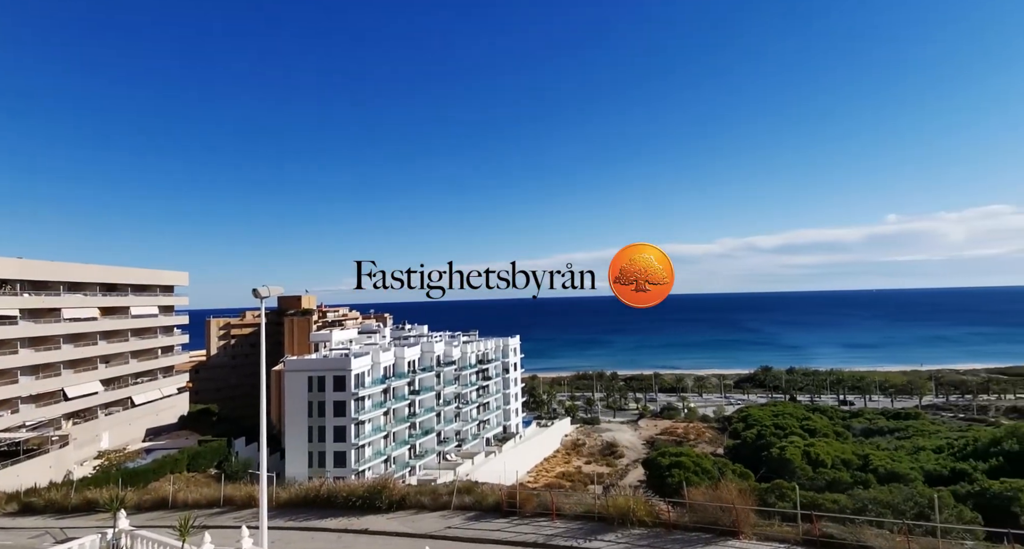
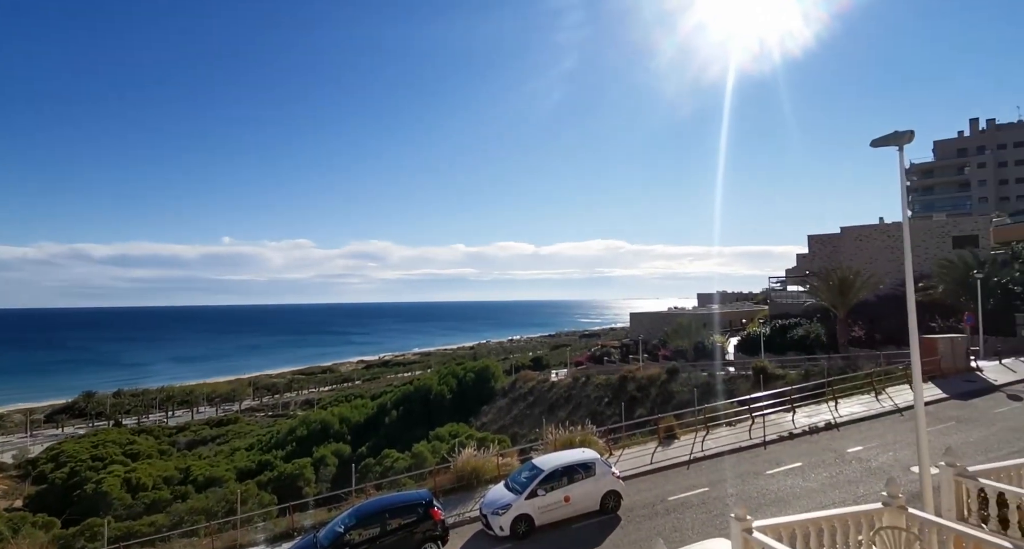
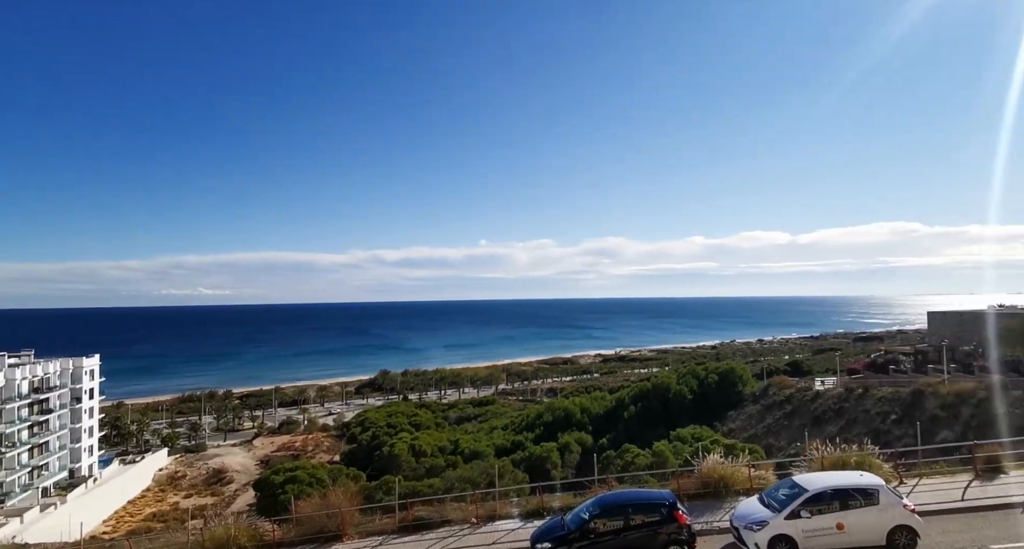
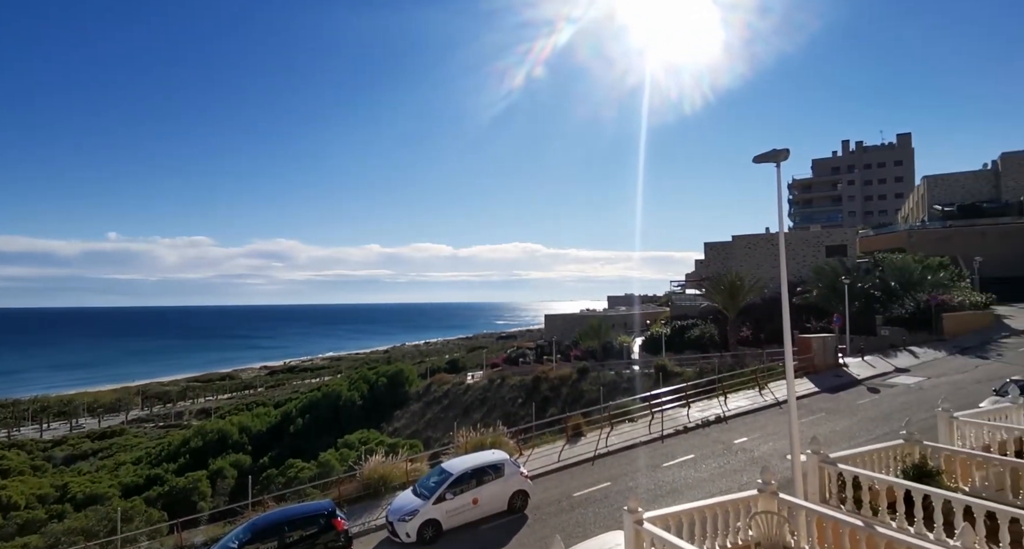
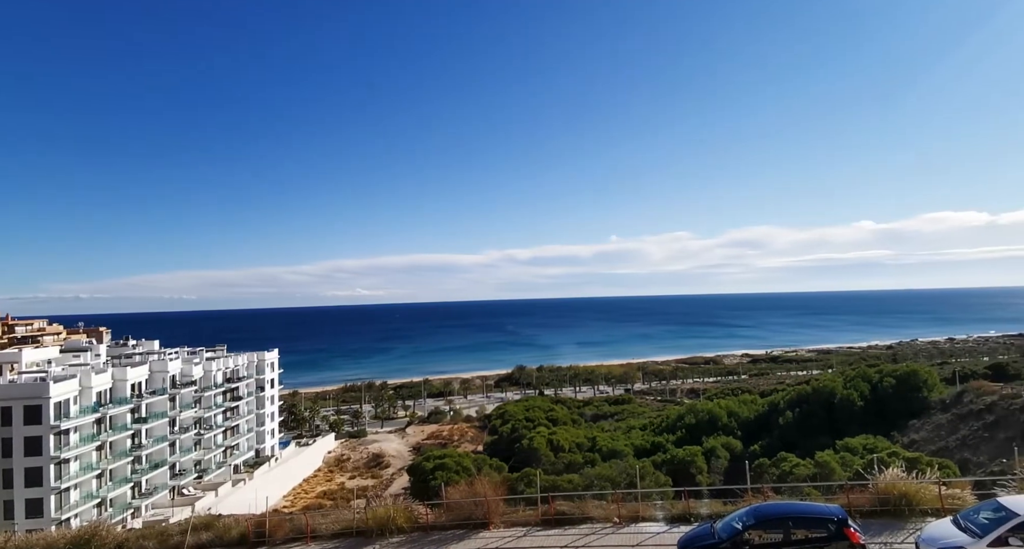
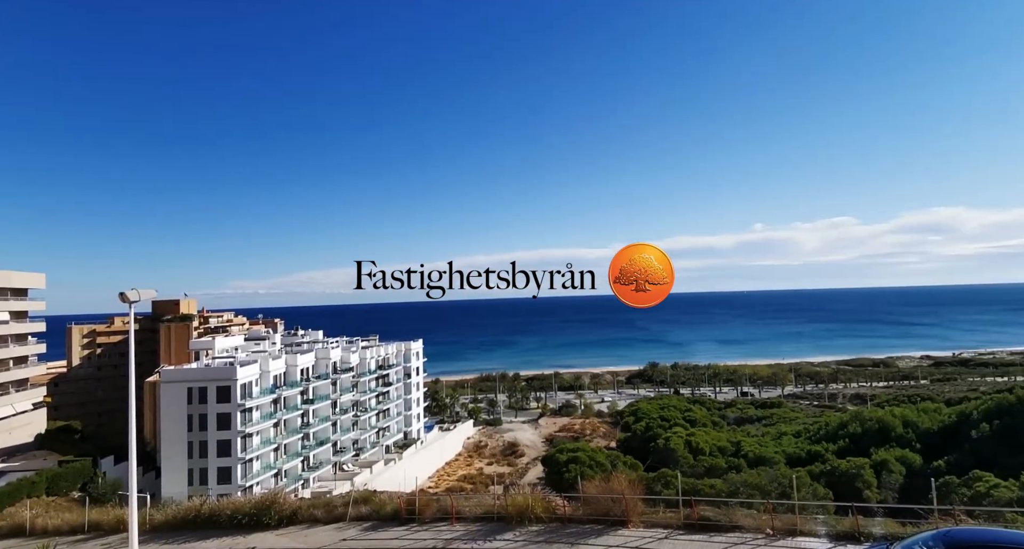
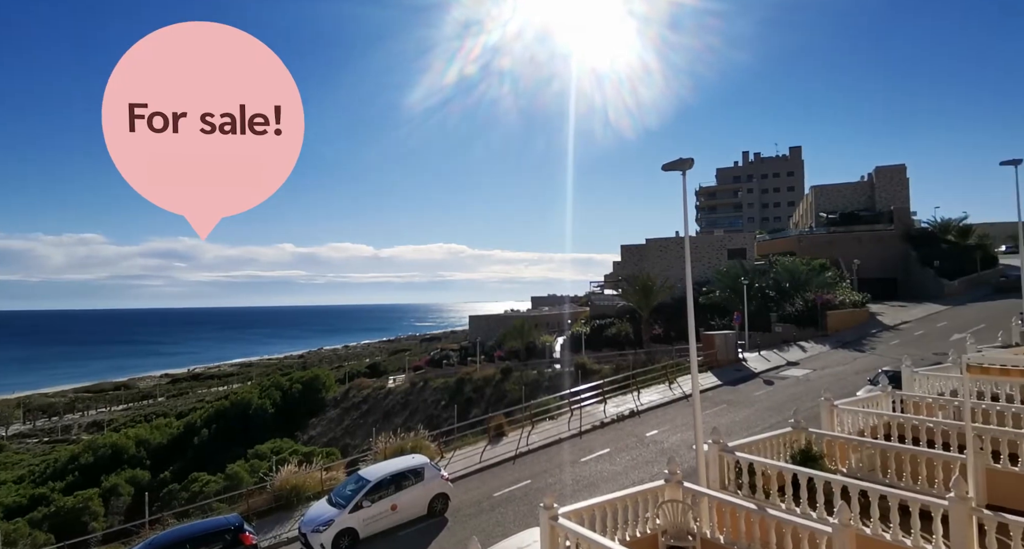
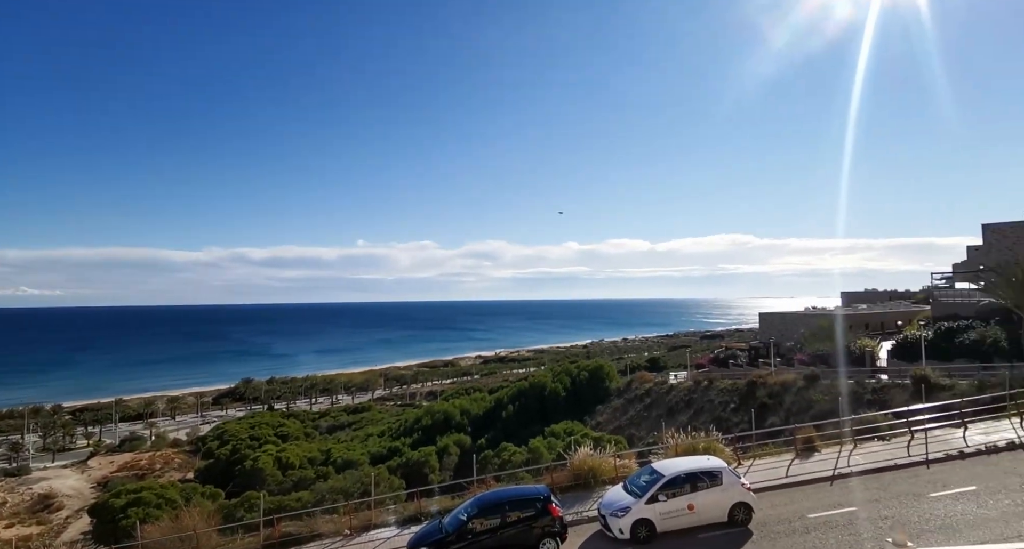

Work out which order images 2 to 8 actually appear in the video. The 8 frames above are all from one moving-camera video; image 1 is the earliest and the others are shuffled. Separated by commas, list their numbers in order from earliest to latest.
6, 5, 3, 8, 2, 4, 7
